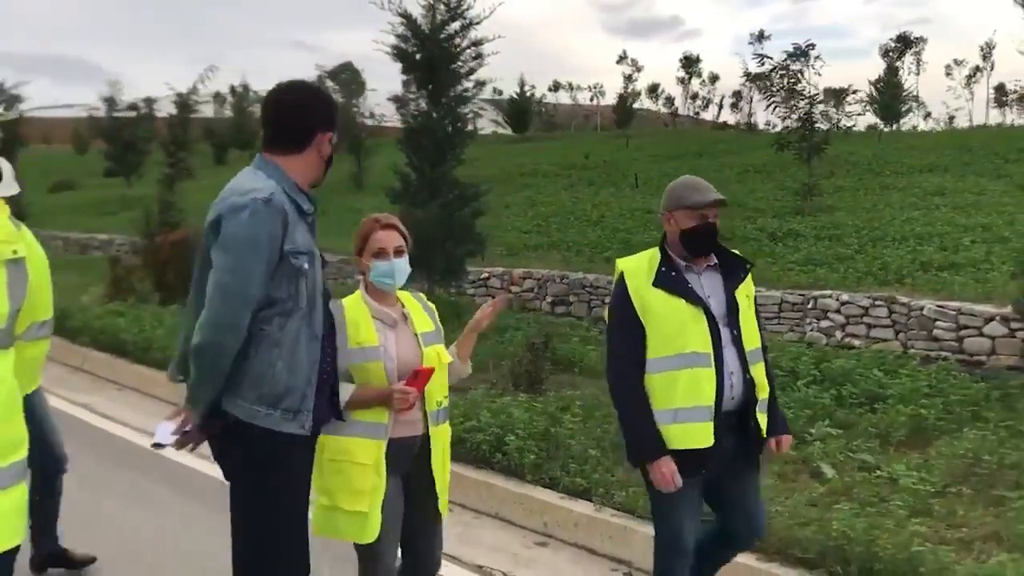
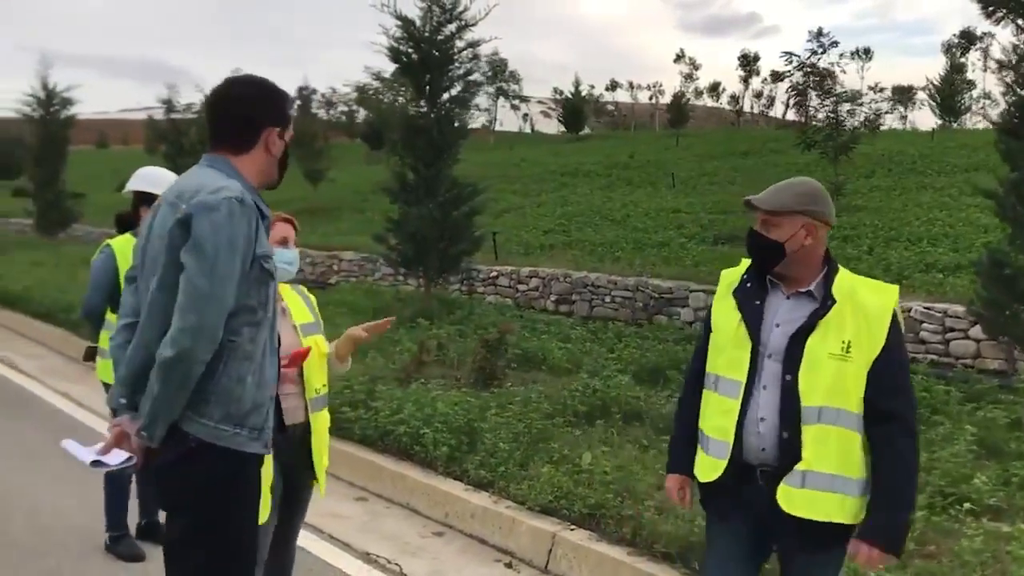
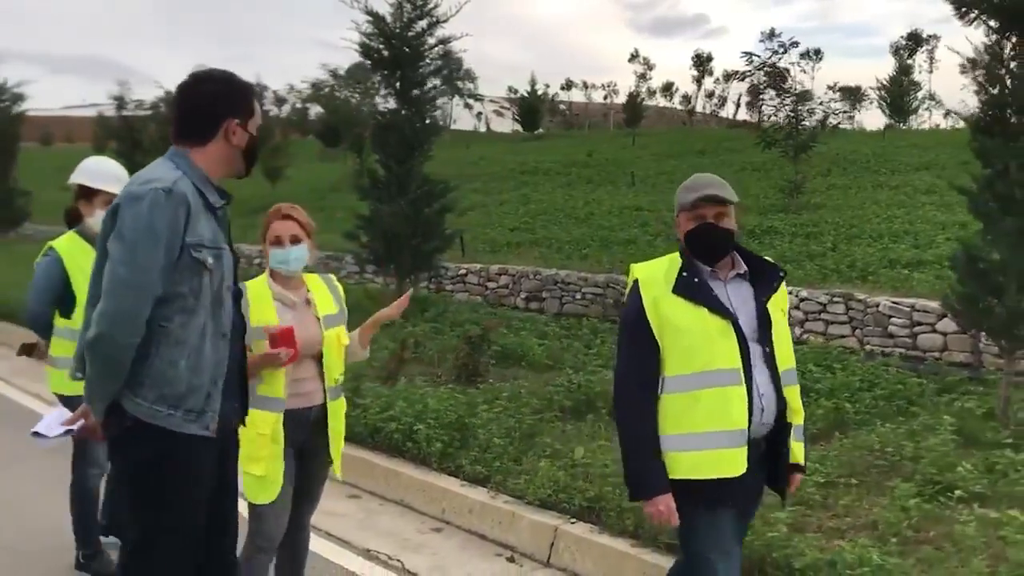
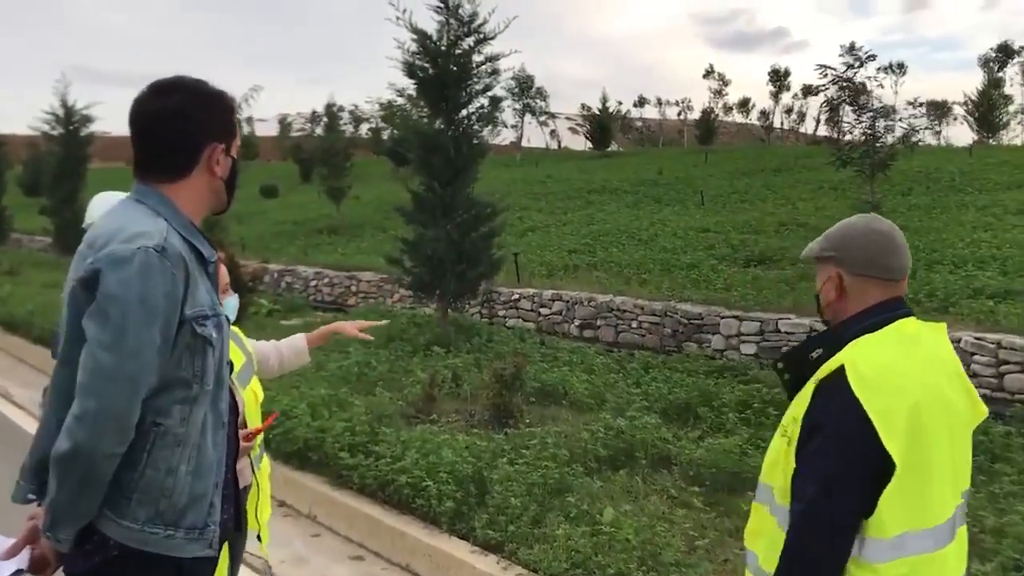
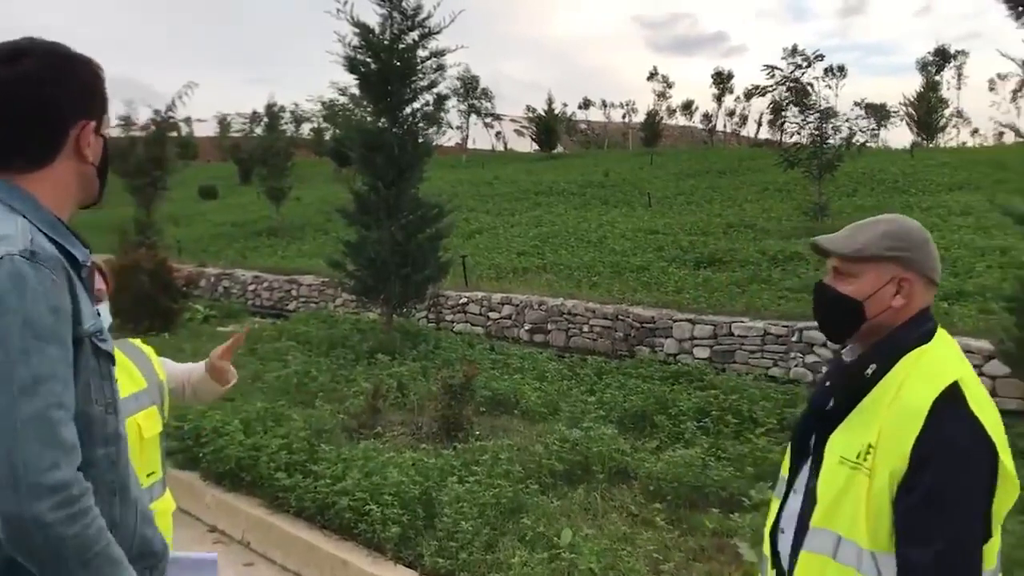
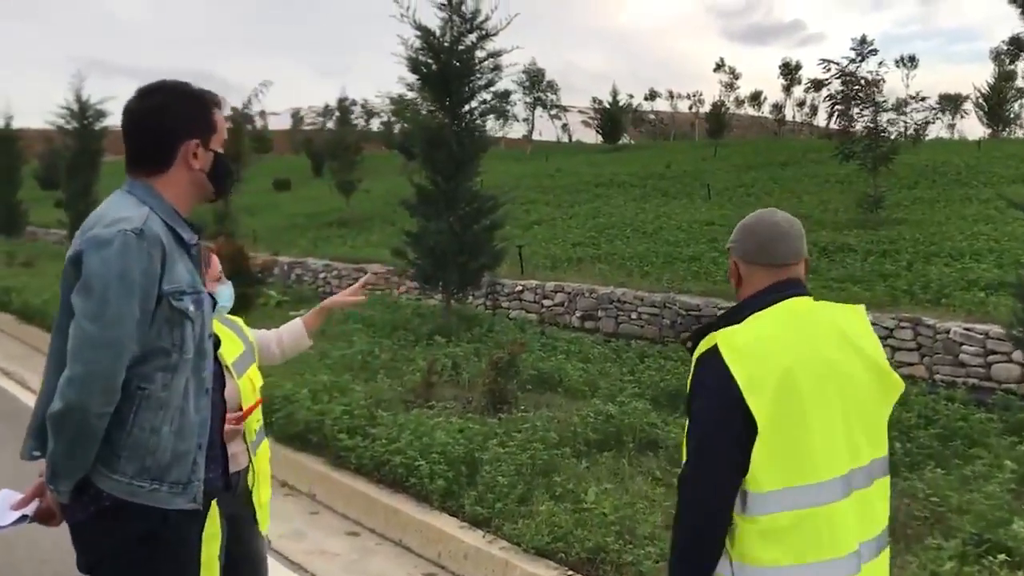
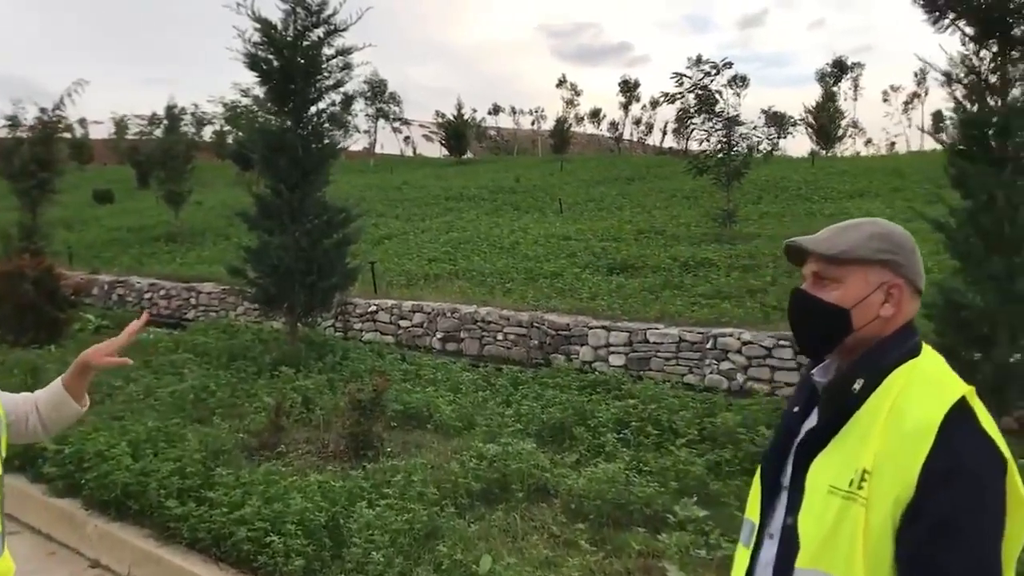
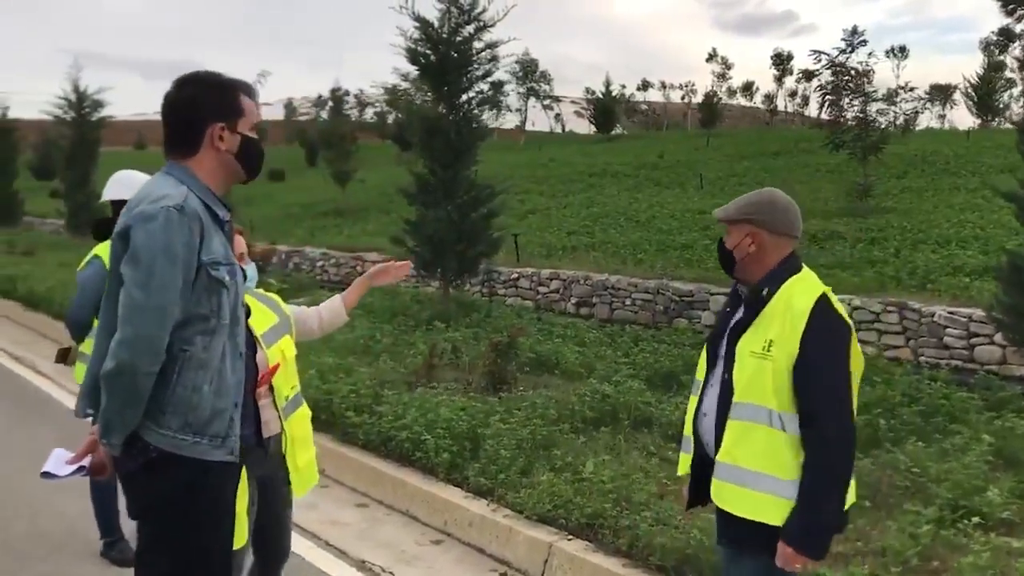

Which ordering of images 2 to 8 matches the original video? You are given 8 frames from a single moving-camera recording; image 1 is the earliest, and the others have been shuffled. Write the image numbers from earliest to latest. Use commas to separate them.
3, 2, 8, 6, 4, 5, 7
